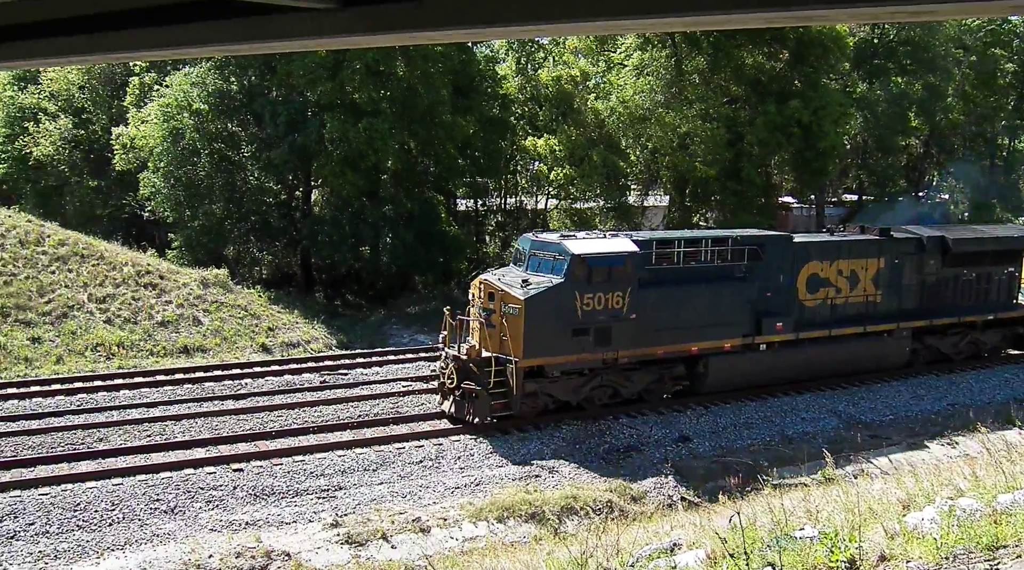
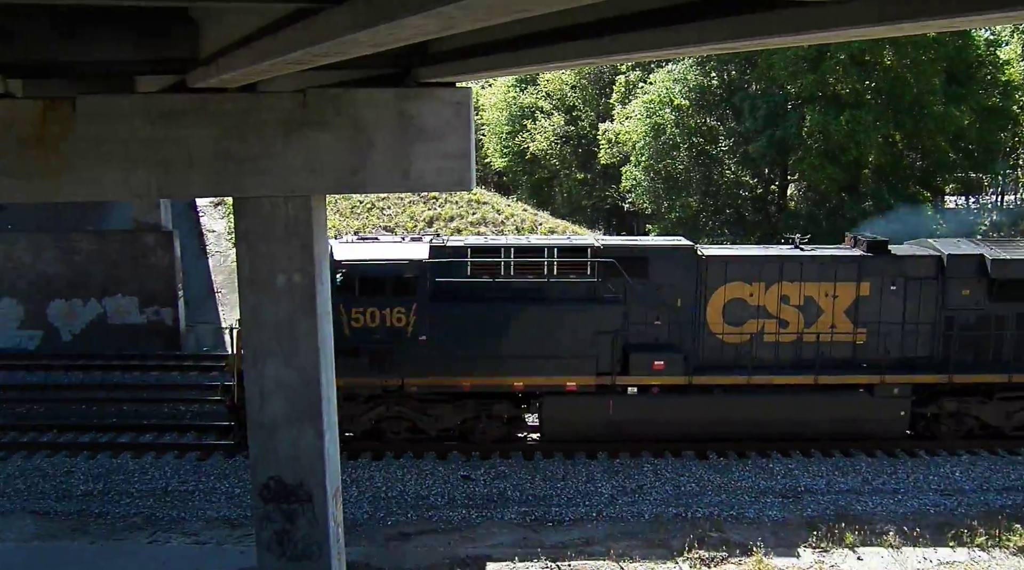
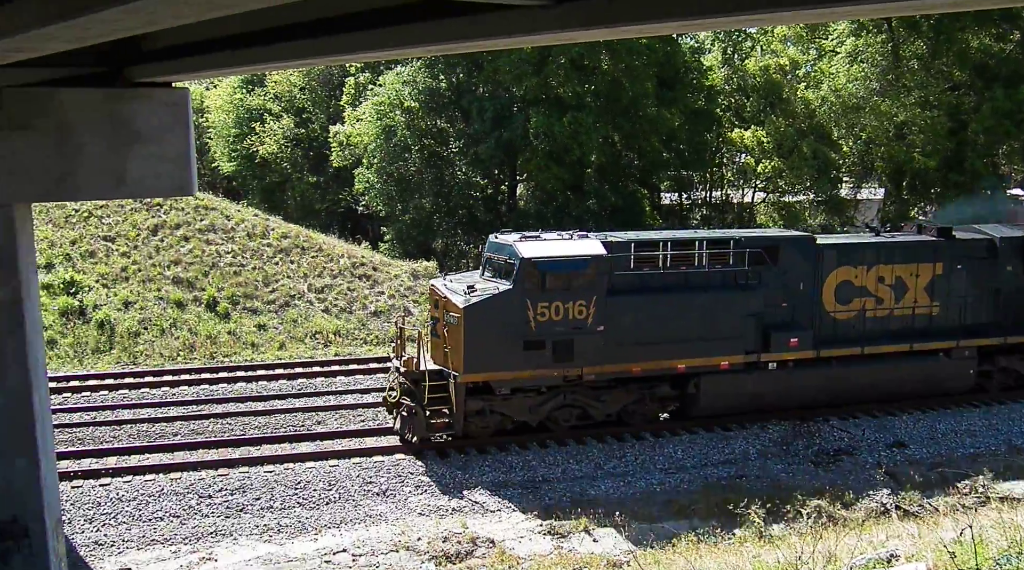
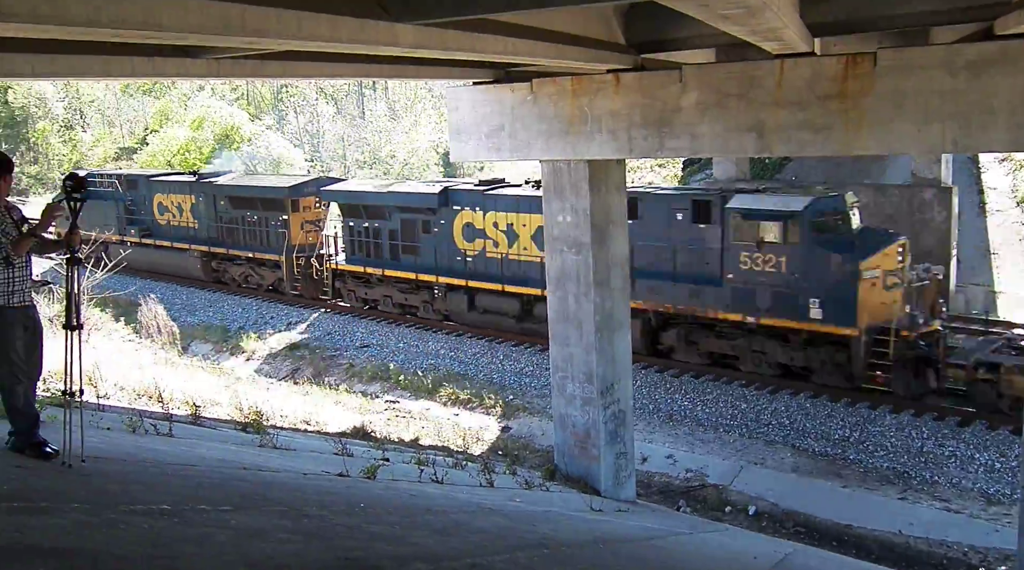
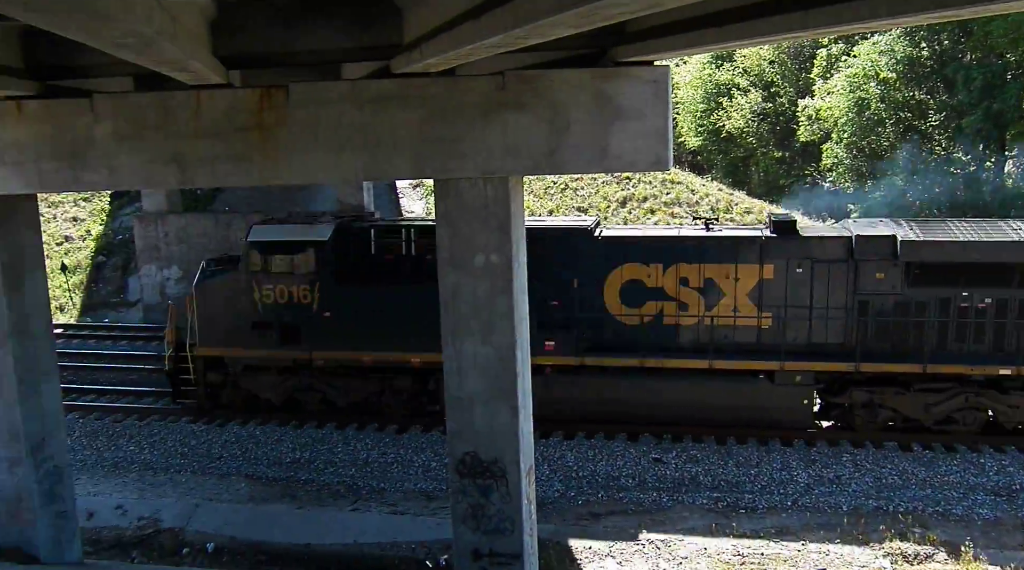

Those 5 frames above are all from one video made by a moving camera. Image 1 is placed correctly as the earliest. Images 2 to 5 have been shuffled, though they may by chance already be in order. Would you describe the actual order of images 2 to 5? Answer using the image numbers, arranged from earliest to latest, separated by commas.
3, 2, 5, 4
